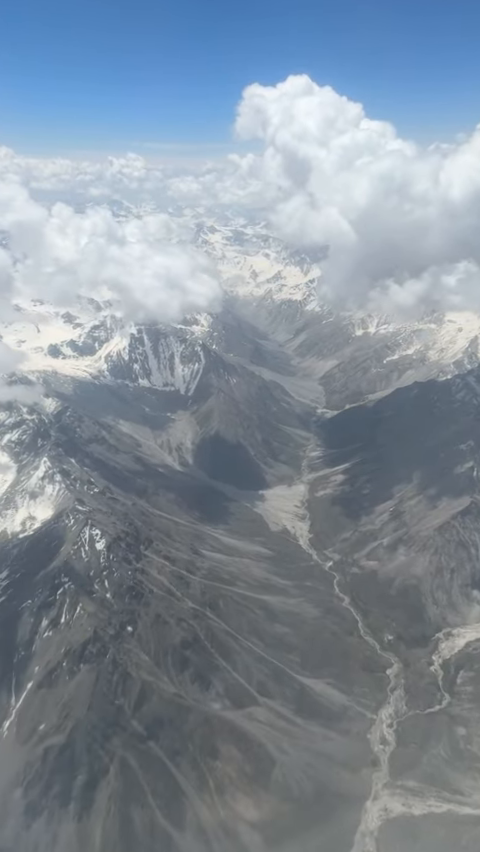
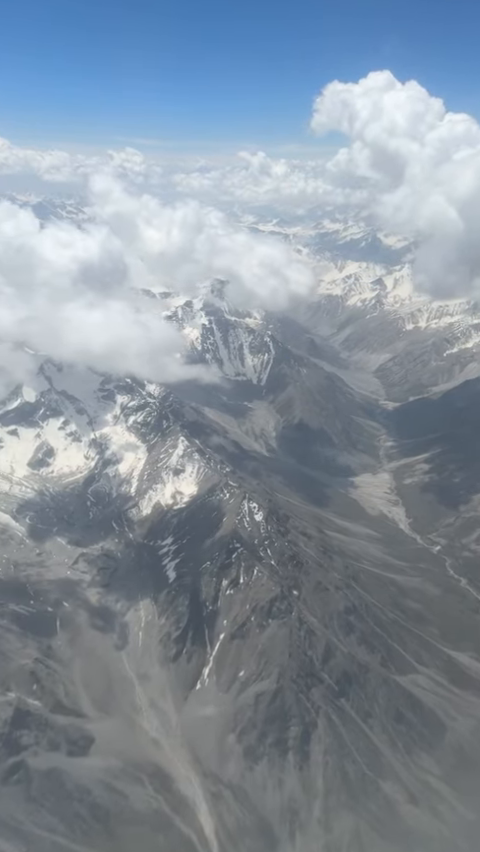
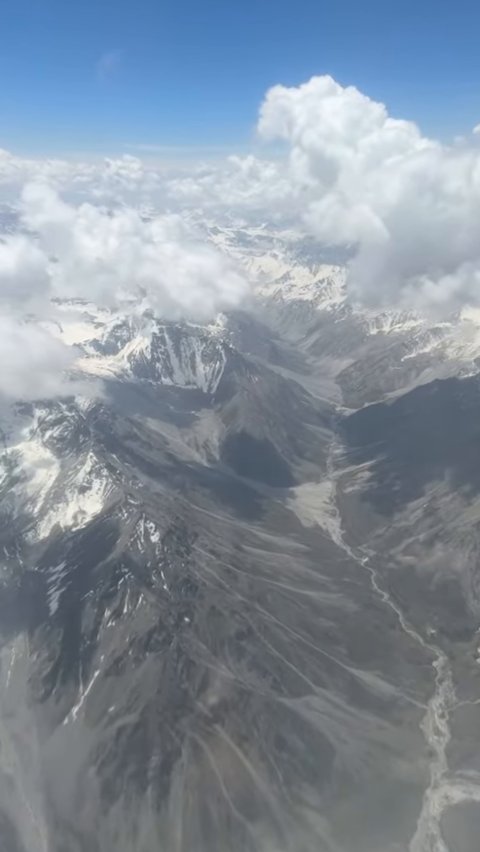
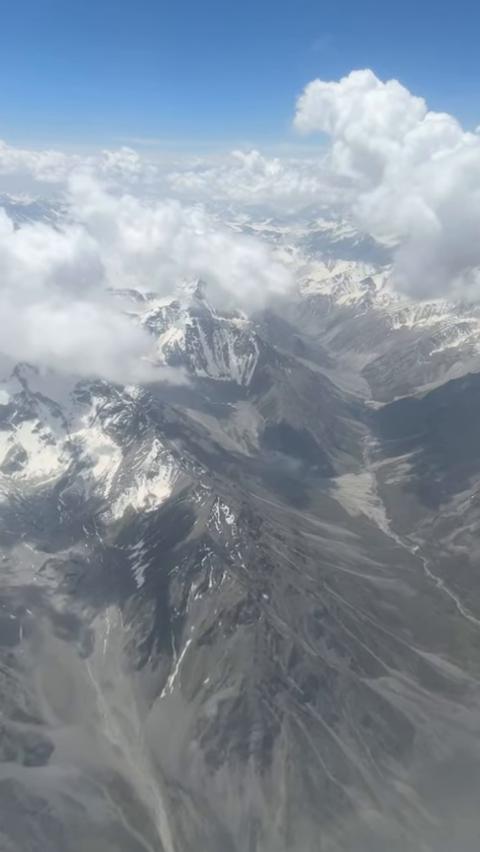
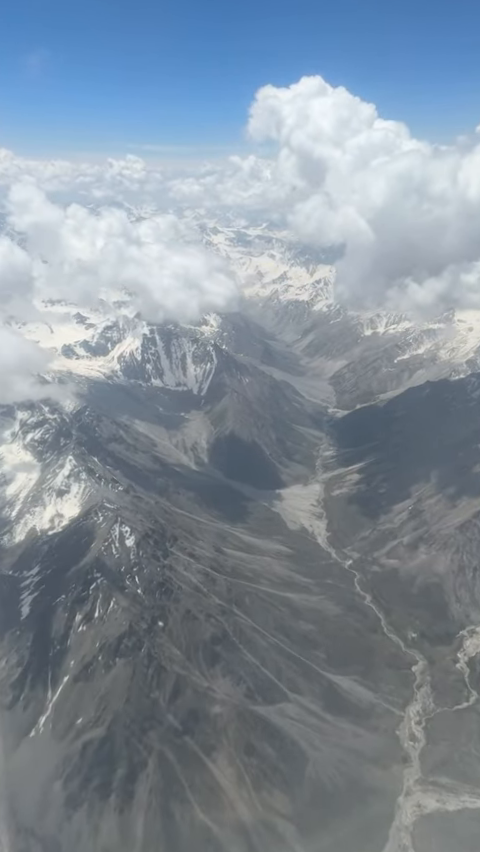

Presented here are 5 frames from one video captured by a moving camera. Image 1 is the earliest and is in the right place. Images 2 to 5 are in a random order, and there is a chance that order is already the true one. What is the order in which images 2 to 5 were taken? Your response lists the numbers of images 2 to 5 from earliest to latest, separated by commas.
5, 3, 4, 2
